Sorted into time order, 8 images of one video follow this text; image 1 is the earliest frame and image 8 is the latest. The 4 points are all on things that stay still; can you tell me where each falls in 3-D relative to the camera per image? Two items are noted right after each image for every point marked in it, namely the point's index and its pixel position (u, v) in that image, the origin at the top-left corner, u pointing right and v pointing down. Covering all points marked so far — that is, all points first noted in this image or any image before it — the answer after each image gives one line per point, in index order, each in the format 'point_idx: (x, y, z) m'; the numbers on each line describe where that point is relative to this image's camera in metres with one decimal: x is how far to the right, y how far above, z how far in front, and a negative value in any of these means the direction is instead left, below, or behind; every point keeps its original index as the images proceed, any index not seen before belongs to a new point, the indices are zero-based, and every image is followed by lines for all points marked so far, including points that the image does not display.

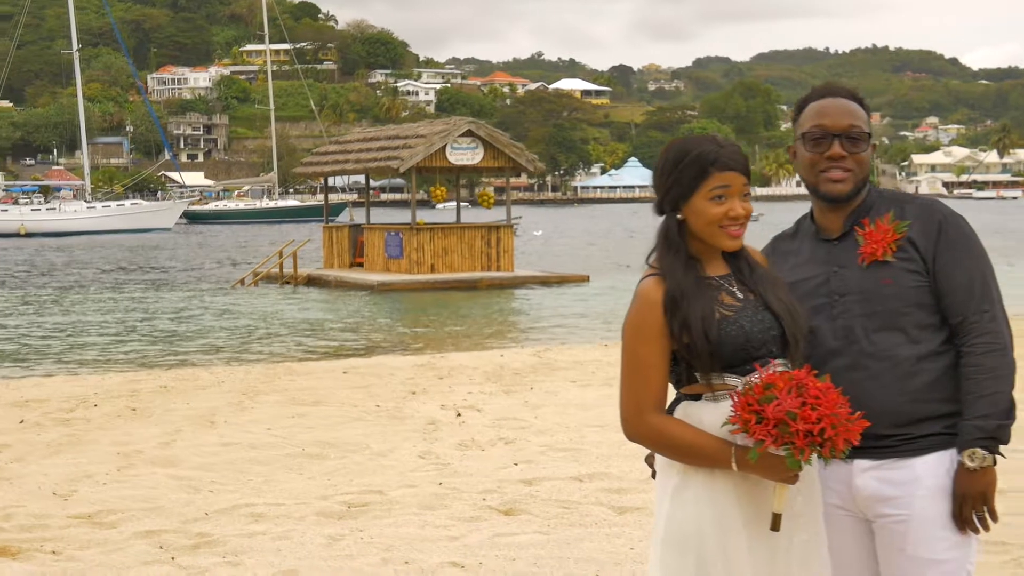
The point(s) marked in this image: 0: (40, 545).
0: (-2.0, -1.1, +6.4) m
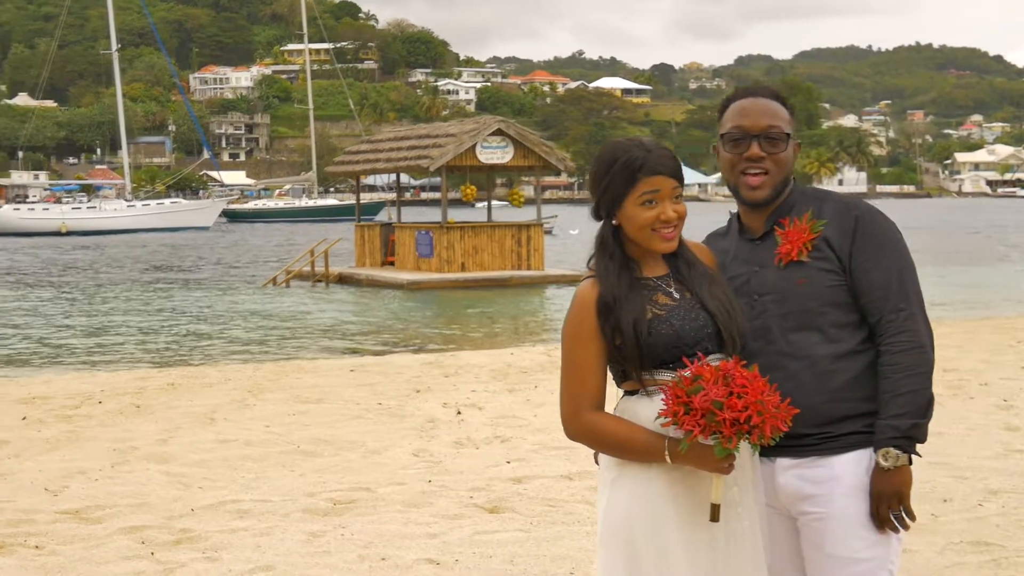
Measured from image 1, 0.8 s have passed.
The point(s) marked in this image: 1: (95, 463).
0: (-2.1, -1.1, +6.4) m
1: (-2.2, -0.9, +8.0) m
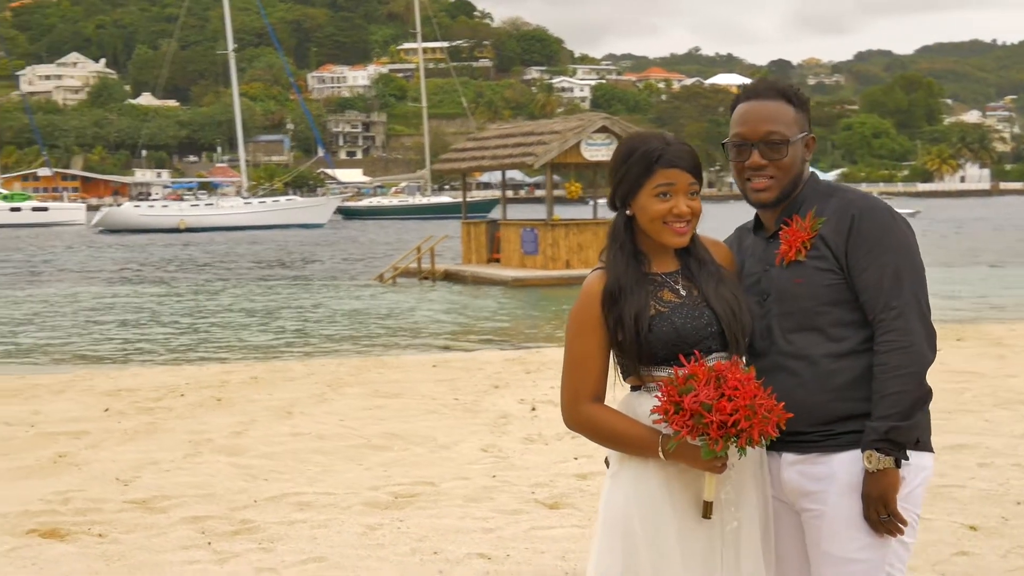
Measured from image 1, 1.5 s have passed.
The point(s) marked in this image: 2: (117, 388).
0: (-1.8, -1.0, +6.6) m
1: (-1.8, -0.9, +8.2) m
2: (-2.7, -0.7, +10.5) m
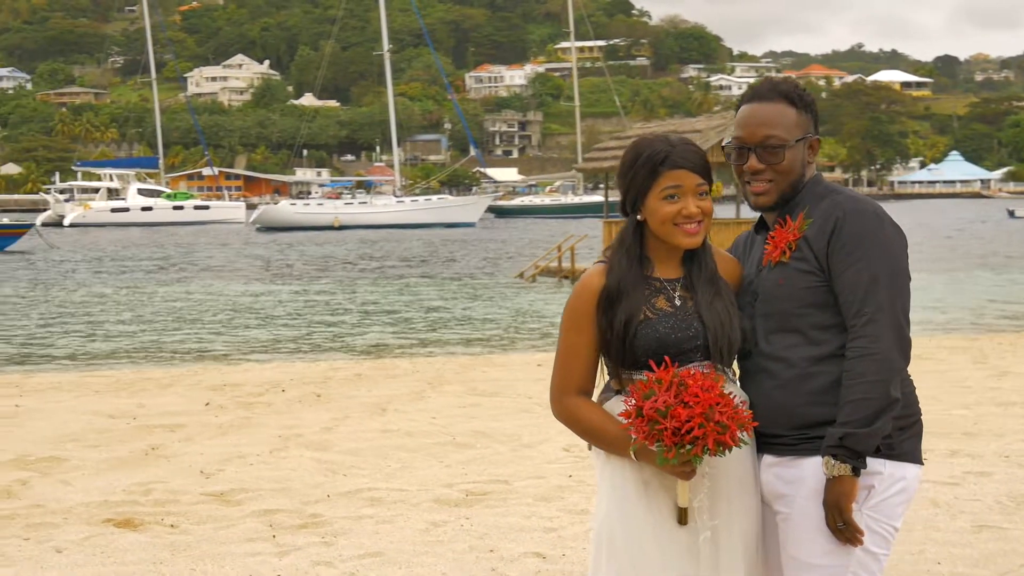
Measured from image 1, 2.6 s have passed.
0: (-1.6, -1.0, +6.8) m
1: (-1.4, -0.9, +8.4) m
2: (-2.0, -0.7, +10.8) m
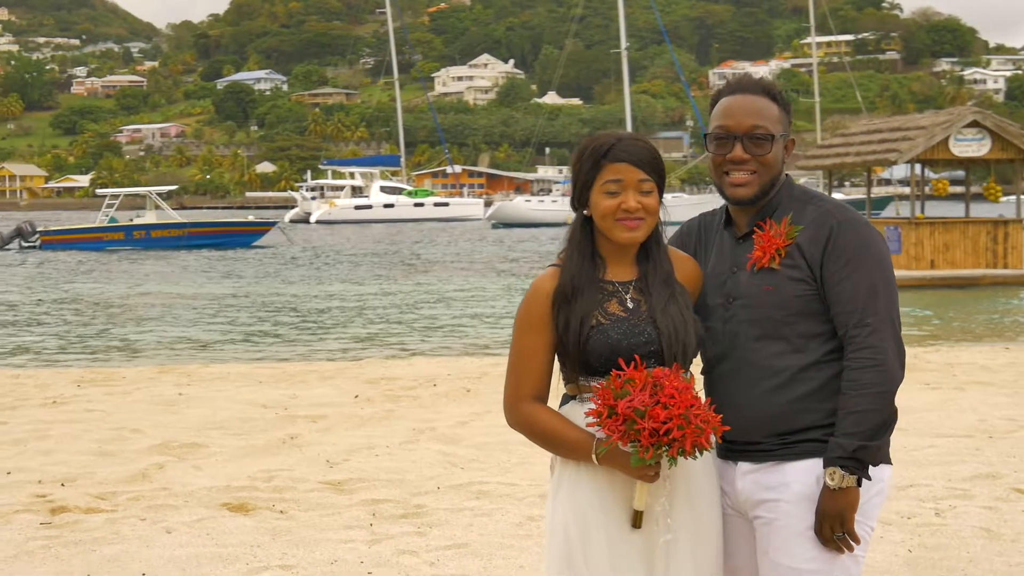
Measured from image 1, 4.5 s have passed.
0: (-1.1, -1.0, +7.1) m
1: (-0.7, -0.9, +8.7) m
2: (-0.9, -0.6, +11.1) m
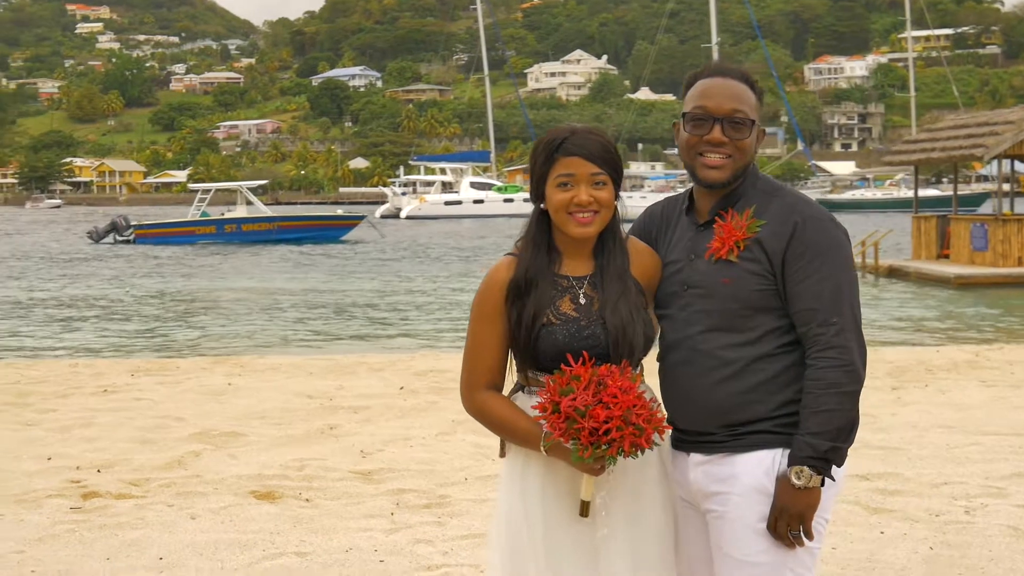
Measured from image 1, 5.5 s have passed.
0: (-1.0, -1.0, +7.2) m
1: (-0.5, -0.8, +8.7) m
2: (-0.6, -0.6, +11.2) m
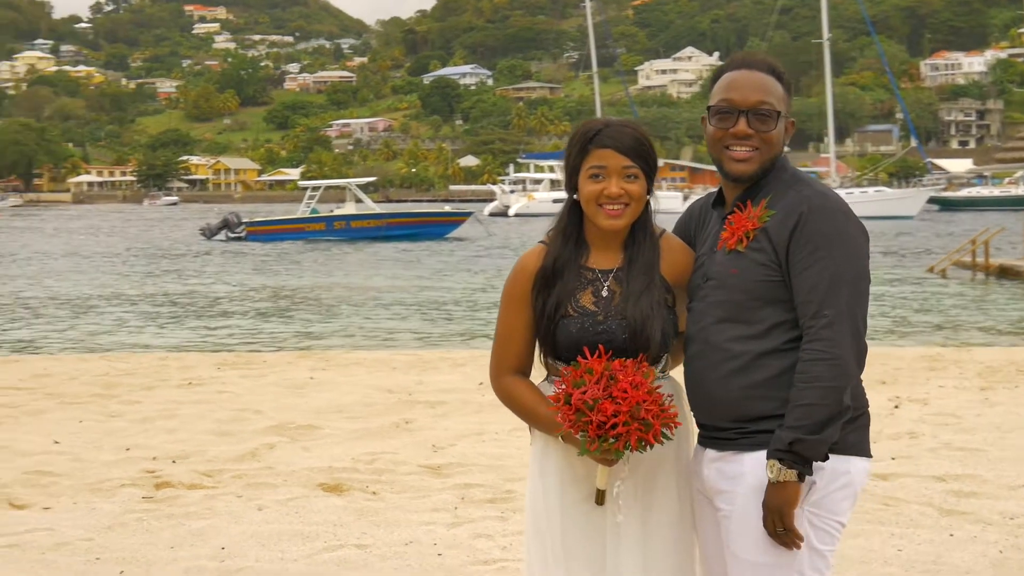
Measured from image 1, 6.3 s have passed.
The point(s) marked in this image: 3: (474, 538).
0: (-0.7, -0.9, +7.3) m
1: (-0.1, -0.8, +8.7) m
2: (0.0, -0.6, +11.2) m
3: (-0.2, -1.0, +6.3) m
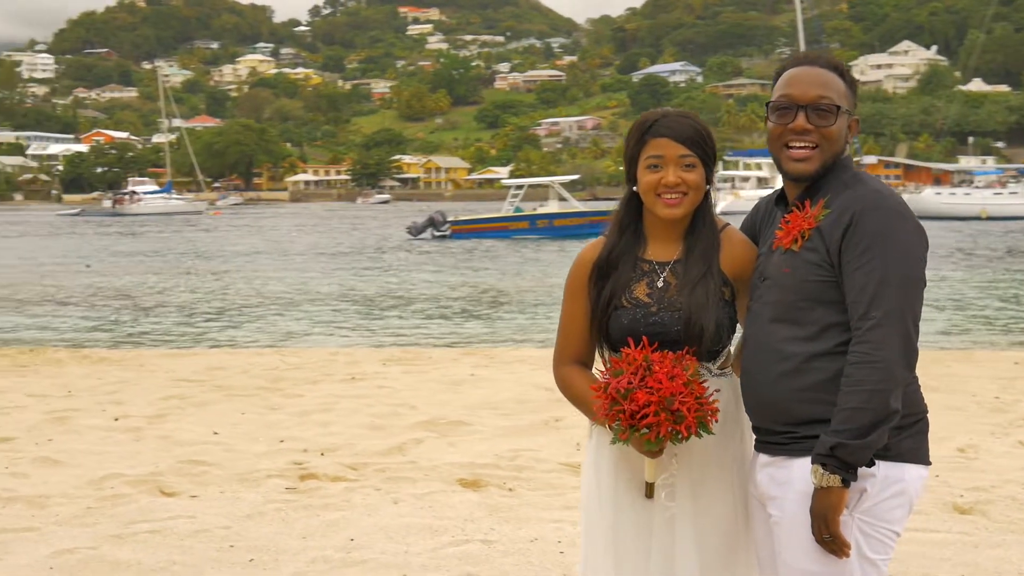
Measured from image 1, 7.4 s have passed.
0: (0.0, -0.9, +7.3) m
1: (+0.8, -0.8, +8.7) m
2: (+1.2, -0.5, +11.1) m
3: (+0.4, -1.0, +6.3) m
